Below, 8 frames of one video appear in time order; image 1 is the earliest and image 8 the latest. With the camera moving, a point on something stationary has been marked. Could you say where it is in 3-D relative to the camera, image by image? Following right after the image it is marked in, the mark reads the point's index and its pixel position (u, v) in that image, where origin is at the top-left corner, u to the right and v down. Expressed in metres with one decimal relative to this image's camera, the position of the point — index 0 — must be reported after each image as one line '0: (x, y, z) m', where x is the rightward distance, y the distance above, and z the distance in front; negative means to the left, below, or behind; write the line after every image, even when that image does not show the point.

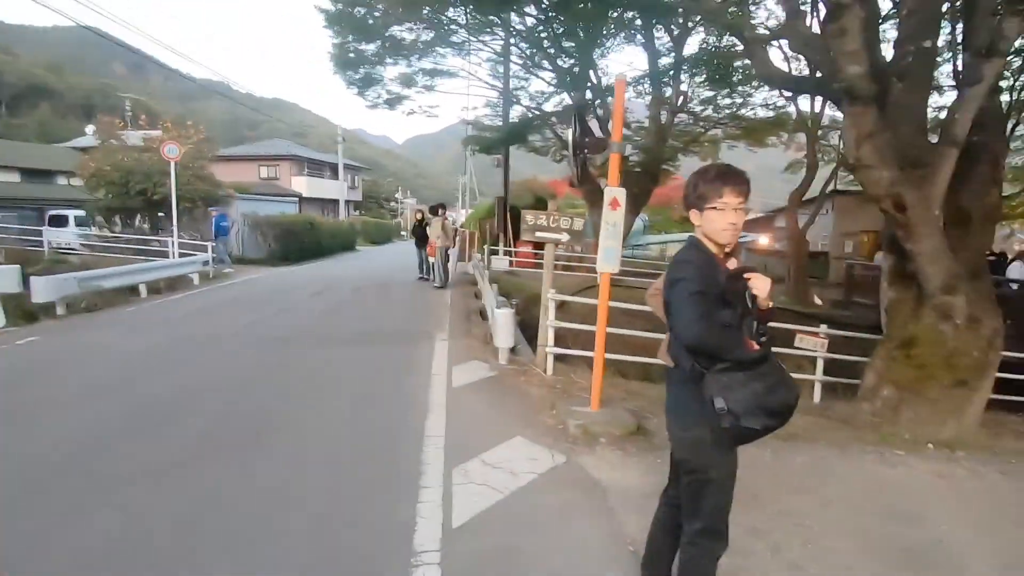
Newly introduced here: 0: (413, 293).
0: (-2.1, -0.1, +11.4) m
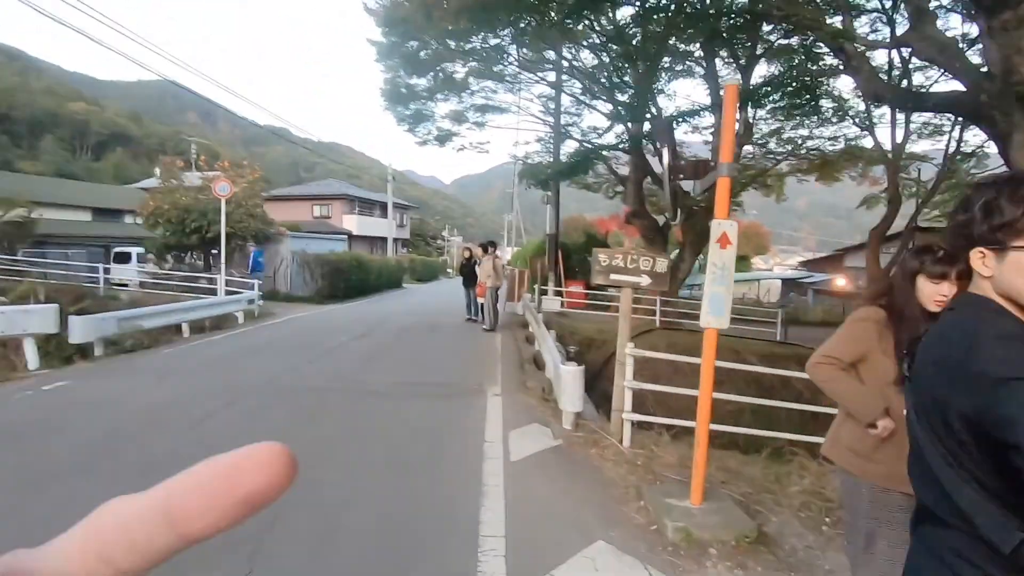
0: (-1.0, -0.9, +10.7) m
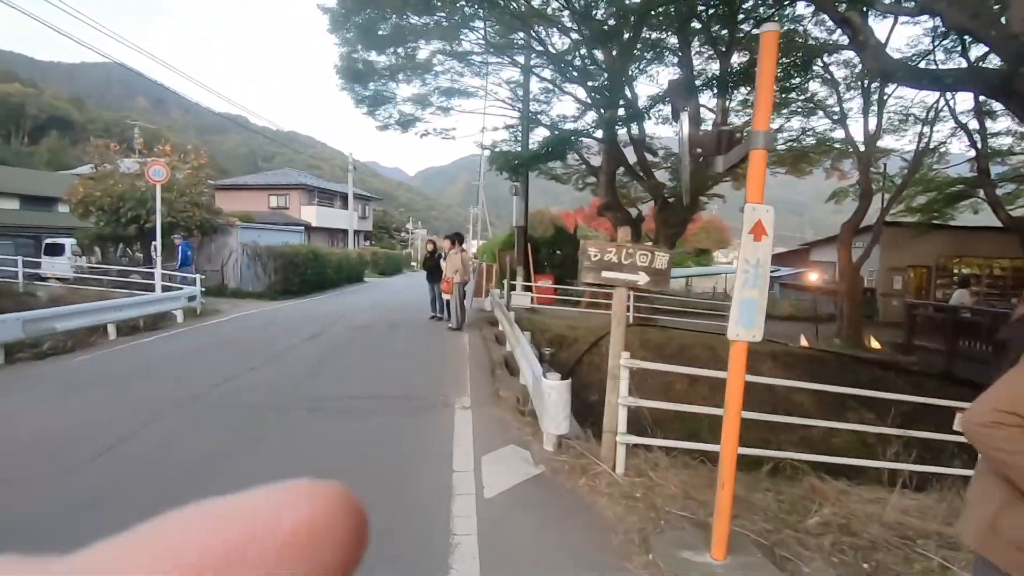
0: (-1.6, -0.9, +9.9) m
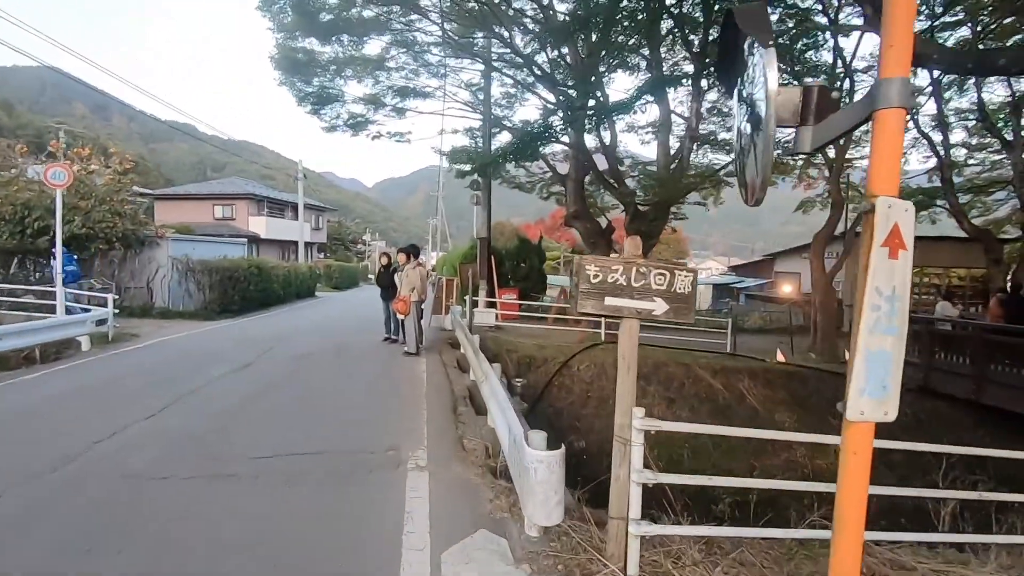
0: (-2.2, -1.2, +8.7) m
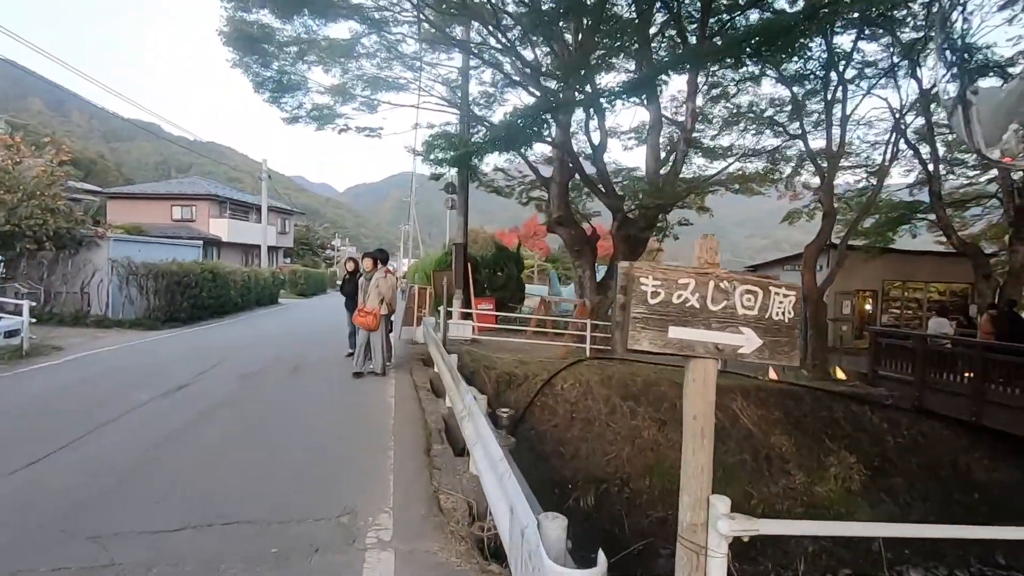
0: (-2.5, -1.3, +7.7) m
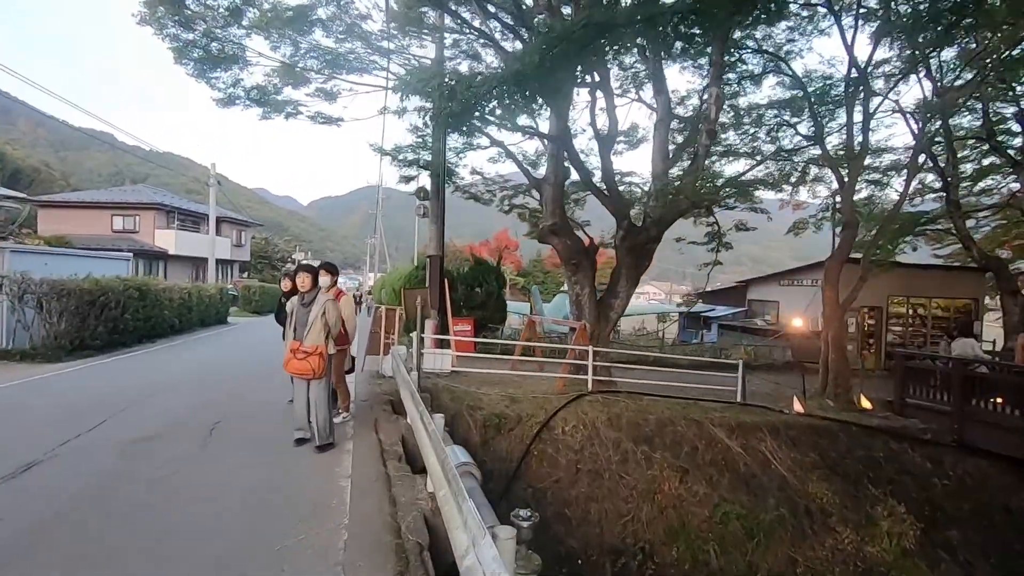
0: (-2.5, -1.6, +5.6) m
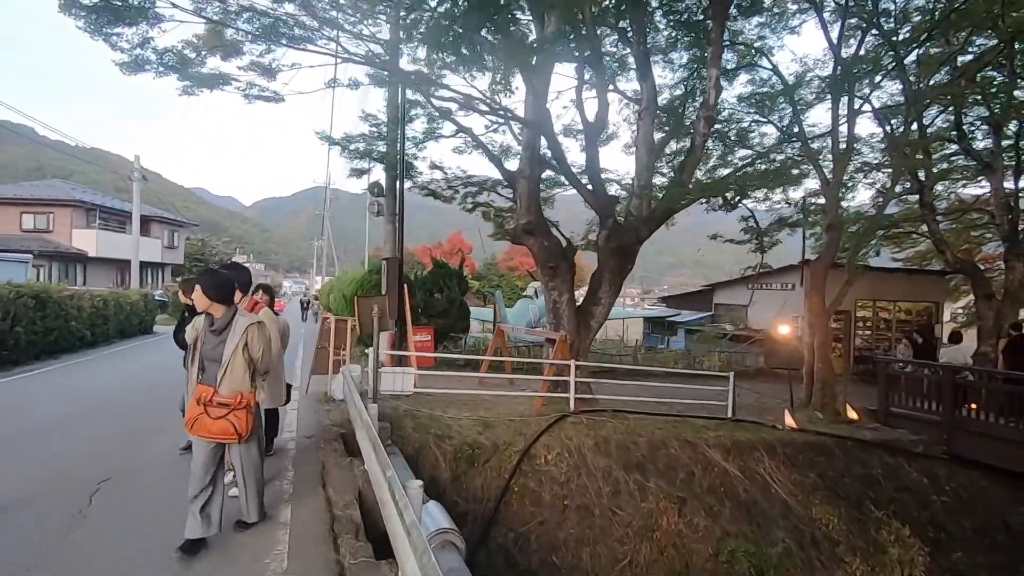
0: (-2.5, -1.7, +4.2) m
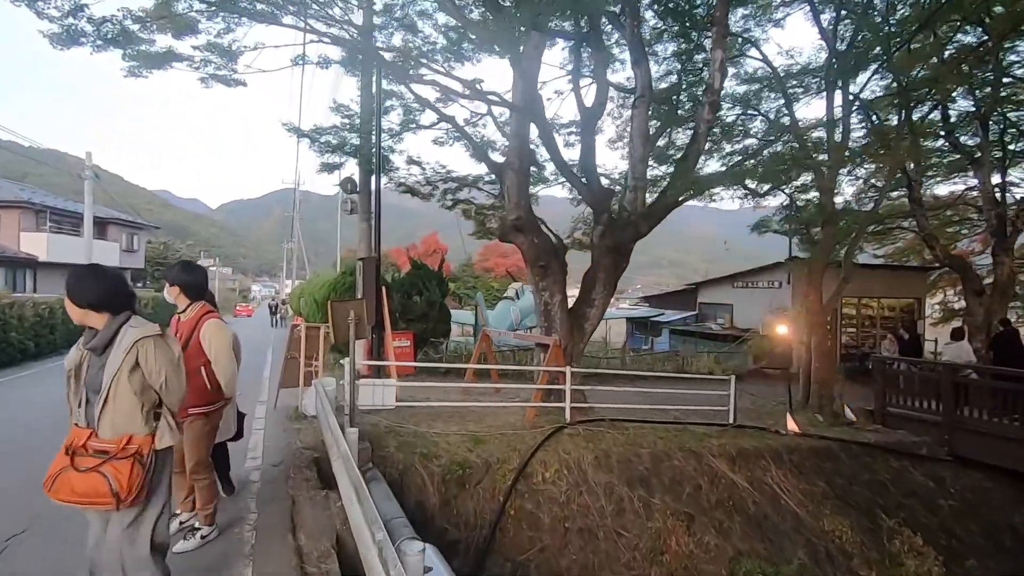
0: (-2.5, -1.7, +3.4) m
